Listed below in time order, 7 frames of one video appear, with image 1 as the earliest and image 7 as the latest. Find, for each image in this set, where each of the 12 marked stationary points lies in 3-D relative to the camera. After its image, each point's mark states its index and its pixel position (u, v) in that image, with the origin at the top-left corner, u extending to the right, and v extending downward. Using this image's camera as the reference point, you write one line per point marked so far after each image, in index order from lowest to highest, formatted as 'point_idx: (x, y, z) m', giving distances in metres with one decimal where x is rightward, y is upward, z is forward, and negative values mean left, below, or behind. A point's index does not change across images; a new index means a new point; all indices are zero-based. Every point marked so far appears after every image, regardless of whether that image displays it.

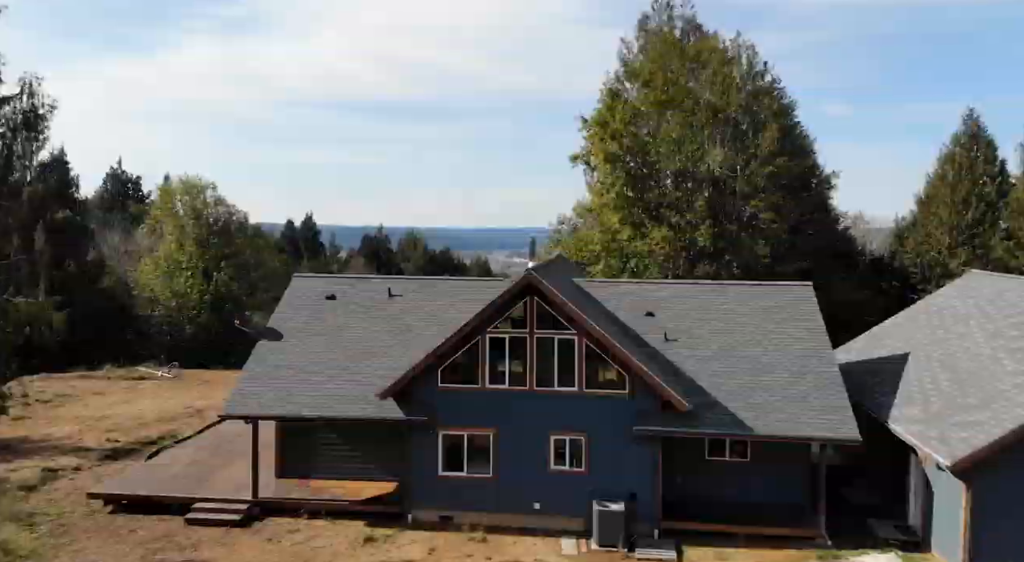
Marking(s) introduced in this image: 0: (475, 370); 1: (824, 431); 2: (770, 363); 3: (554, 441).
0: (-0.7, -1.7, +18.1) m
1: (+5.8, -2.8, +17.0) m
2: (+5.3, -1.7, +18.8) m
3: (+0.8, -3.1, +17.9) m
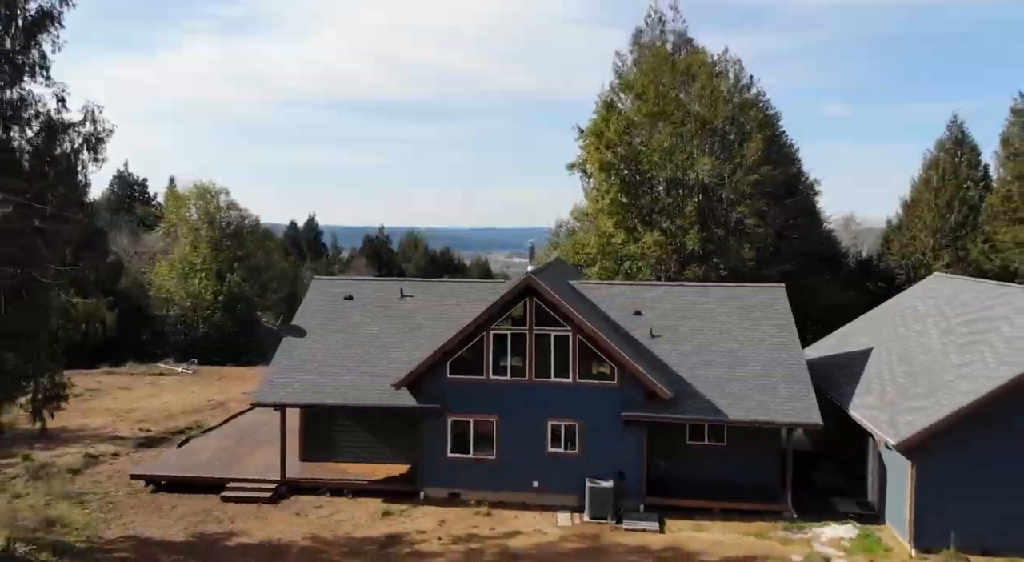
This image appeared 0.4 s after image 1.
0: (-0.7, -1.8, +20.2) m
1: (+5.8, -2.8, +19.1) m
2: (+5.3, -1.7, +20.9) m
3: (+0.9, -3.2, +20.0) m
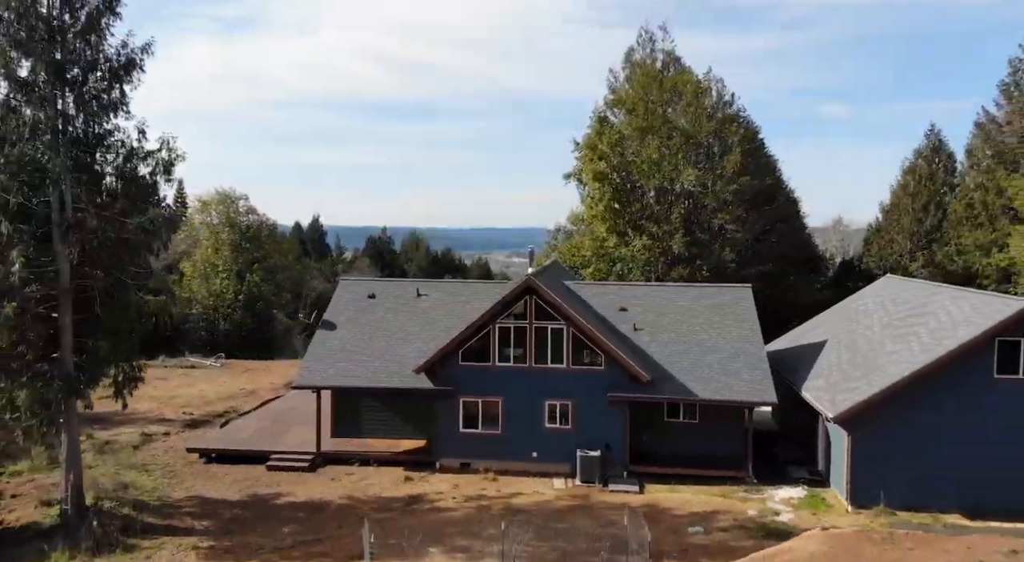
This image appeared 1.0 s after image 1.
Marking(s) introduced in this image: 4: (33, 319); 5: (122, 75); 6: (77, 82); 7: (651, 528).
0: (-0.6, -1.8, +23.6) m
1: (+5.9, -2.8, +22.5) m
2: (+5.4, -1.8, +24.3) m
3: (+0.9, -3.2, +23.5) m
4: (-10.0, -0.8, +19.0) m
5: (-8.4, +4.4, +19.6) m
6: (-9.2, +4.2, +19.2) m
7: (+2.9, -5.1, +19.1) m
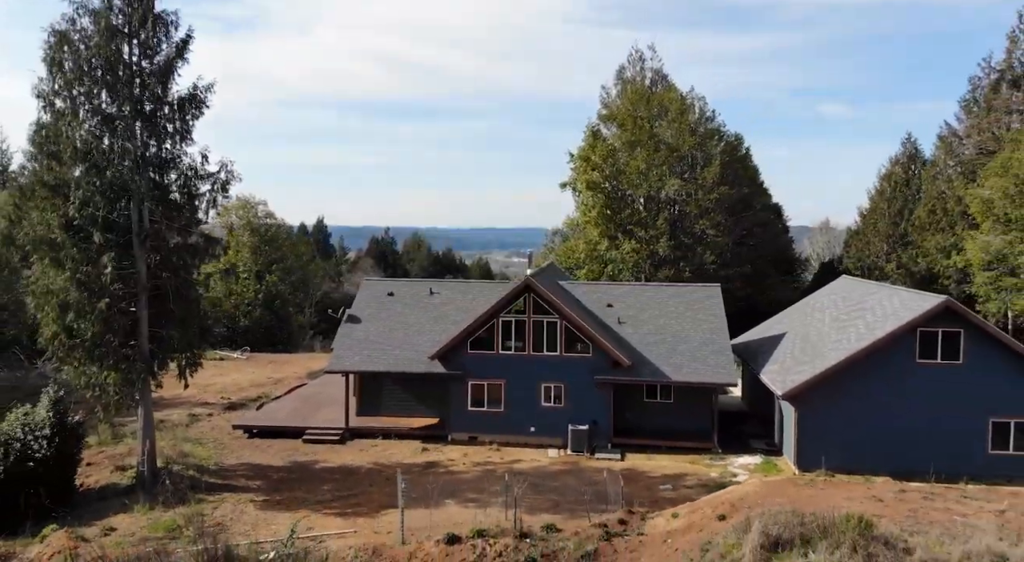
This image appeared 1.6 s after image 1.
0: (-0.6, -1.8, +27.6) m
1: (+5.9, -2.8, +26.5) m
2: (+5.4, -1.7, +28.3) m
3: (+1.0, -3.2, +27.5) m
4: (-9.9, -0.8, +23.0) m
5: (-8.4, +4.5, +23.6) m
6: (-9.2, +4.2, +23.2) m
7: (+3.0, -5.1, +23.1) m
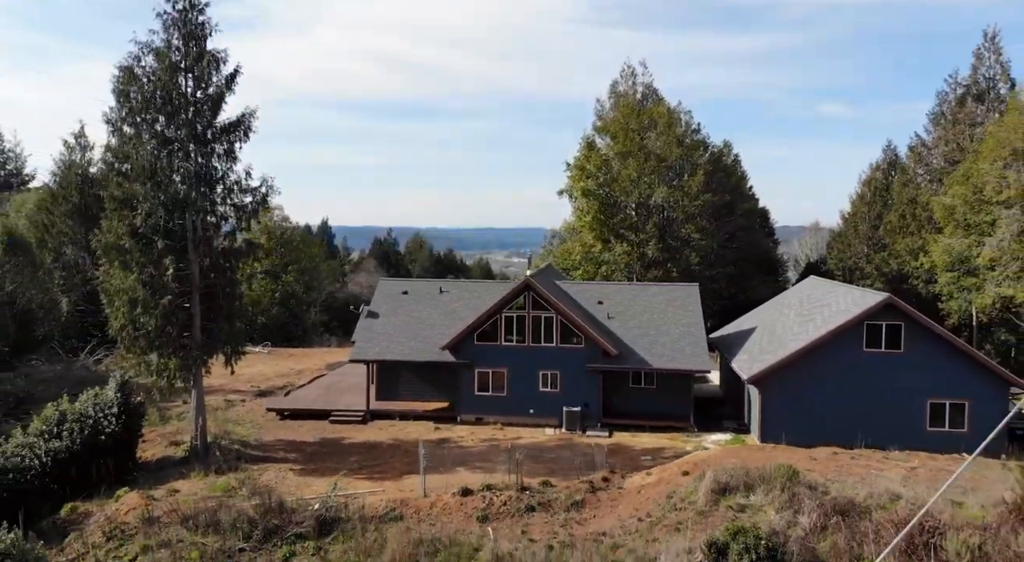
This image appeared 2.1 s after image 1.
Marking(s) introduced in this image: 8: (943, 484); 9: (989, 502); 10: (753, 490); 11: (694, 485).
0: (-0.6, -1.8, +31.4) m
1: (+6.0, -2.8, +30.3) m
2: (+5.5, -1.7, +32.1) m
3: (+1.0, -3.2, +31.2) m
4: (-9.9, -0.8, +26.7) m
5: (-8.3, +4.5, +27.4) m
6: (-9.1, +4.2, +26.9) m
7: (+3.0, -5.1, +26.8) m
8: (+8.8, -4.1, +18.5) m
9: (+8.5, -3.9, +16.2) m
10: (+4.8, -4.2, +18.2) m
11: (+3.8, -4.2, +18.9) m
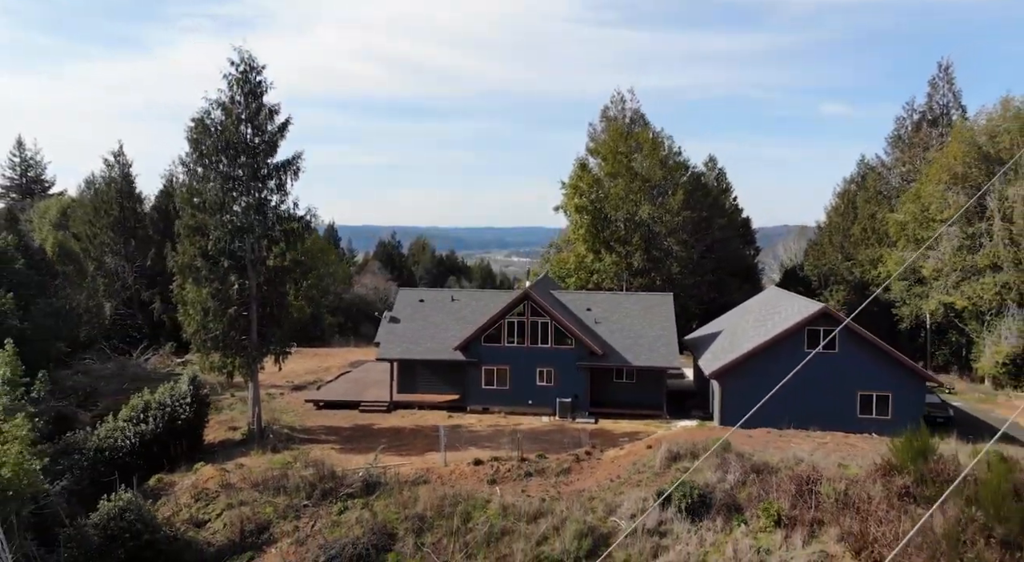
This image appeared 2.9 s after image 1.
0: (-0.5, -2.3, +37.2) m
1: (+6.0, -3.3, +36.1) m
2: (+5.5, -2.2, +37.9) m
3: (+1.1, -3.6, +37.0) m
4: (-9.8, -1.3, +32.5) m
5: (-8.3, +4.0, +33.1) m
6: (-9.0, +3.8, +32.7) m
7: (+3.1, -5.6, +32.6) m
8: (+8.9, -4.6, +24.3) m
9: (+8.6, -4.4, +22.0) m
10: (+4.9, -4.6, +24.0) m
11: (+3.9, -4.7, +24.7) m
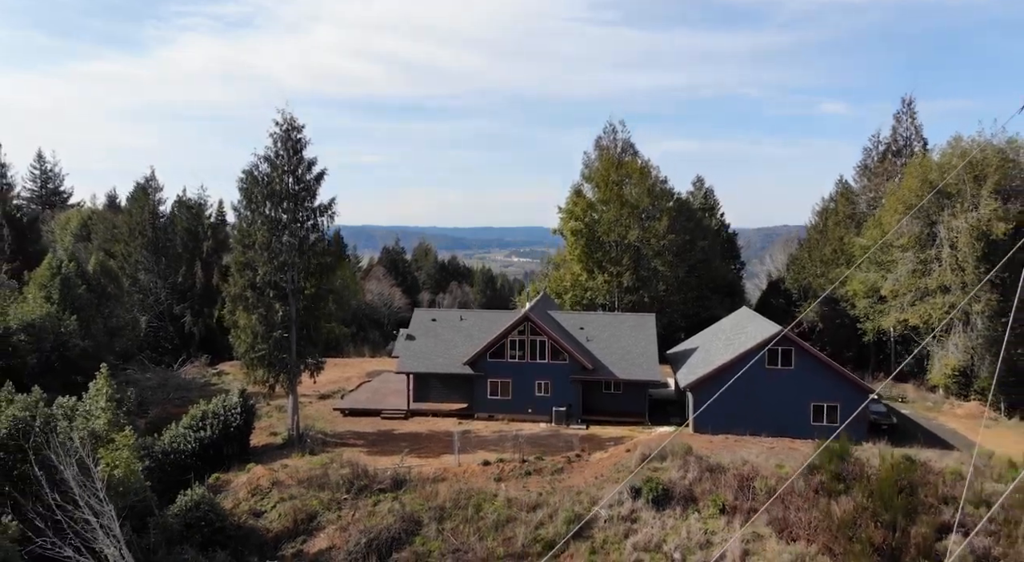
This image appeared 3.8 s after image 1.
0: (-0.4, -3.4, +42.7) m
1: (+6.1, -4.4, +41.6) m
2: (+5.6, -3.3, +43.4) m
3: (+1.2, -4.8, +42.6) m
4: (-9.7, -2.4, +38.1) m
5: (-8.2, +2.9, +38.7) m
6: (-9.0, +2.6, +38.2) m
7: (+3.2, -6.7, +38.2) m
8: (+9.0, -5.7, +29.9) m
9: (+8.7, -5.5, +27.6) m
10: (+5.0, -5.8, +29.5) m
11: (+4.0, -5.8, +30.3) m
